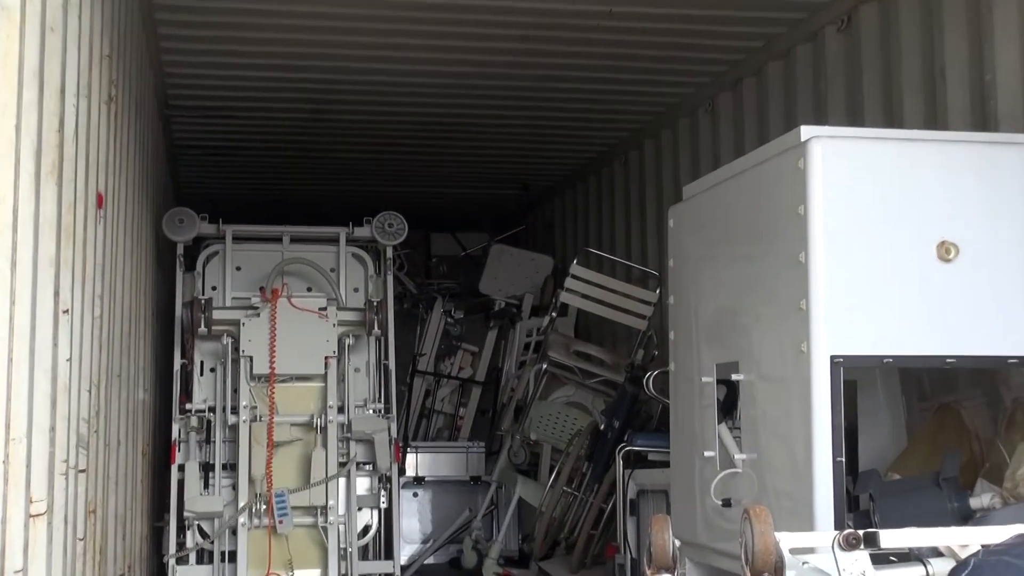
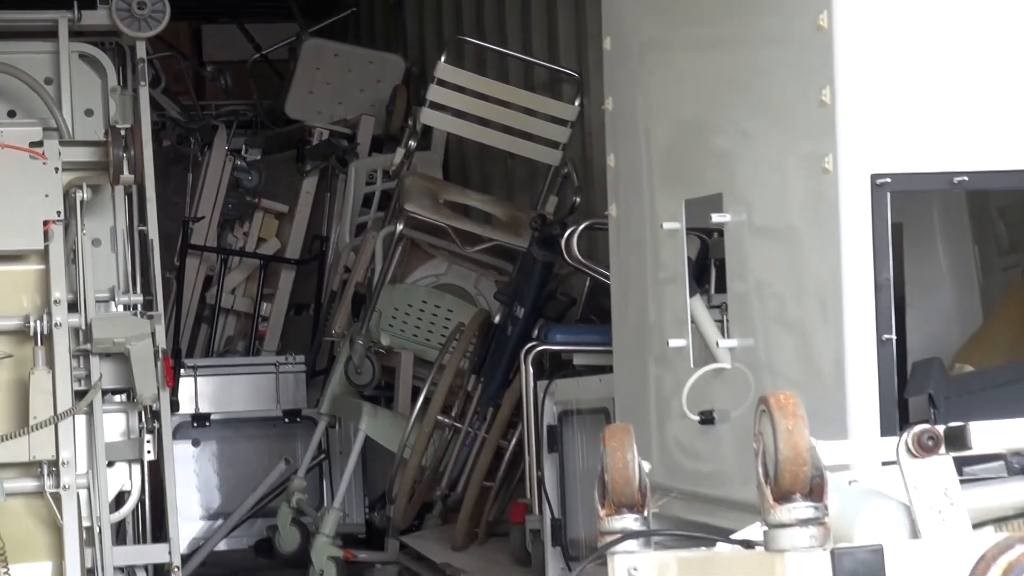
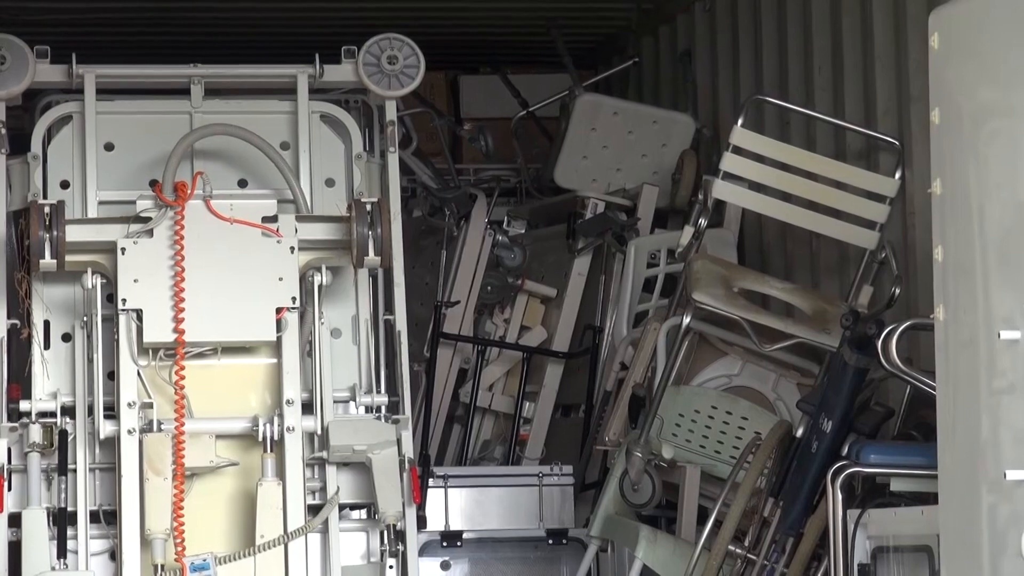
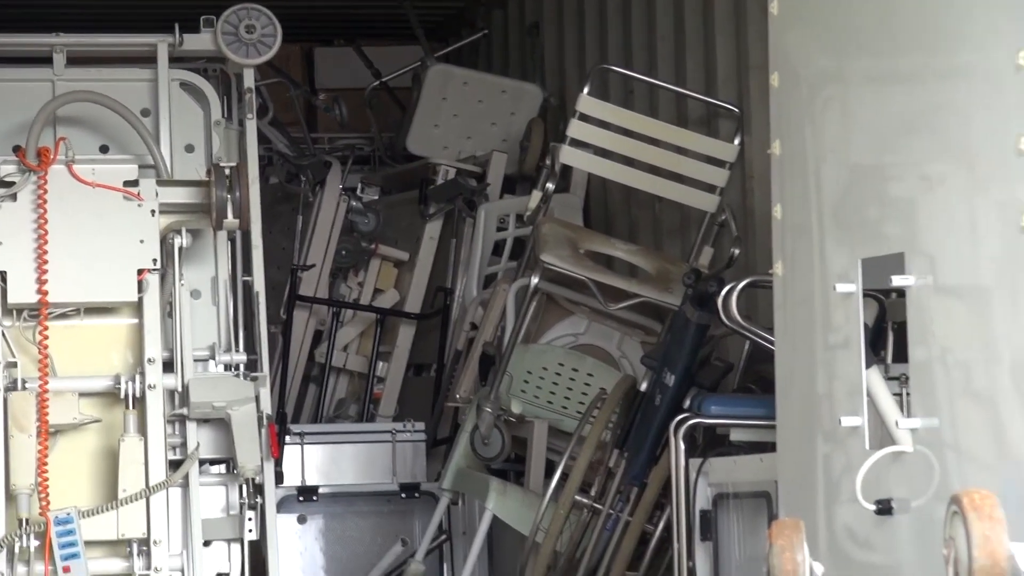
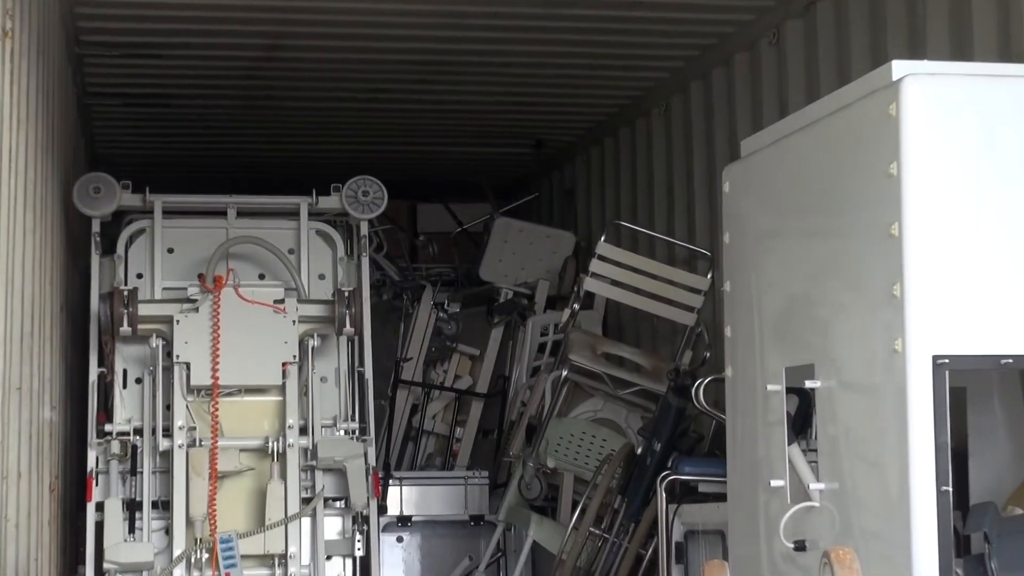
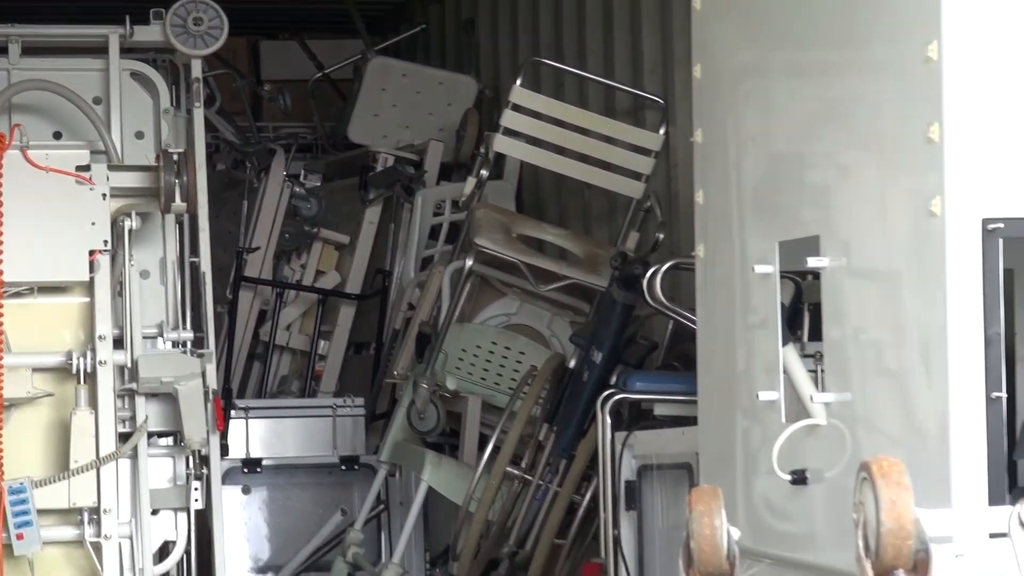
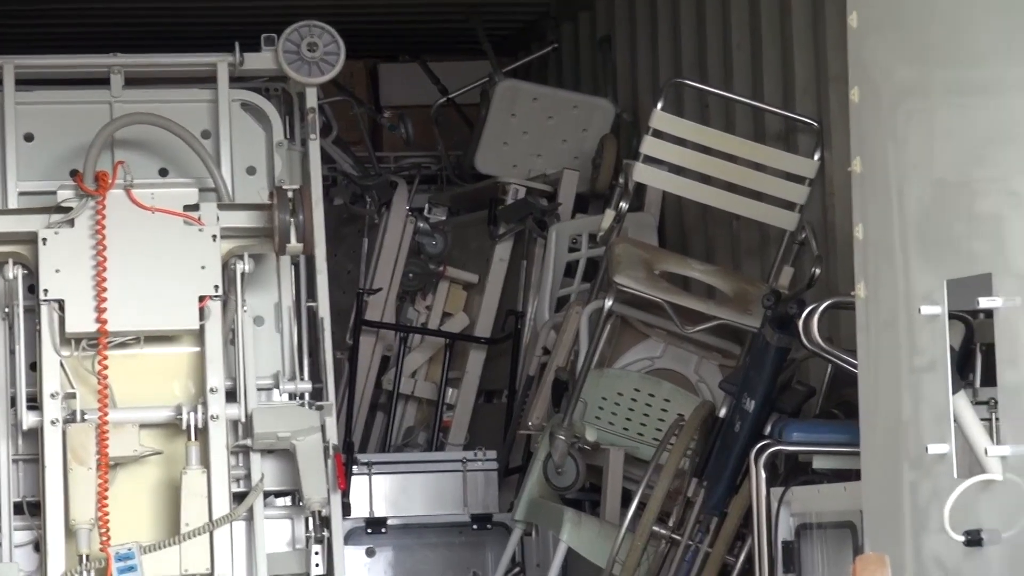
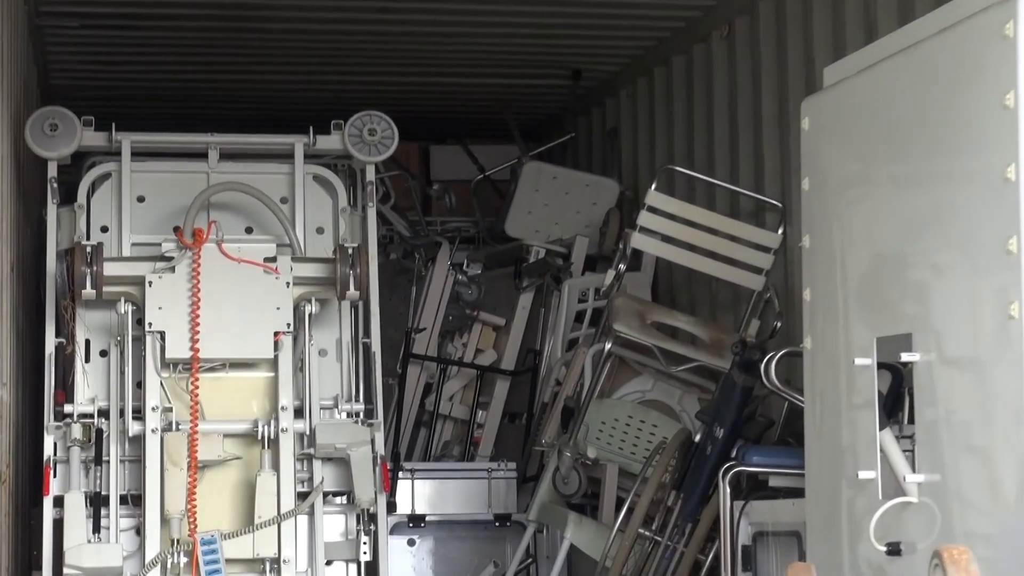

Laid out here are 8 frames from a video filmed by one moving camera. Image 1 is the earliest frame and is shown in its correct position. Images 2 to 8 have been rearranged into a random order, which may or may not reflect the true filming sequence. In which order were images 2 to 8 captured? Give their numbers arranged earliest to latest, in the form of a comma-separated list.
5, 8, 3, 7, 4, 6, 2
